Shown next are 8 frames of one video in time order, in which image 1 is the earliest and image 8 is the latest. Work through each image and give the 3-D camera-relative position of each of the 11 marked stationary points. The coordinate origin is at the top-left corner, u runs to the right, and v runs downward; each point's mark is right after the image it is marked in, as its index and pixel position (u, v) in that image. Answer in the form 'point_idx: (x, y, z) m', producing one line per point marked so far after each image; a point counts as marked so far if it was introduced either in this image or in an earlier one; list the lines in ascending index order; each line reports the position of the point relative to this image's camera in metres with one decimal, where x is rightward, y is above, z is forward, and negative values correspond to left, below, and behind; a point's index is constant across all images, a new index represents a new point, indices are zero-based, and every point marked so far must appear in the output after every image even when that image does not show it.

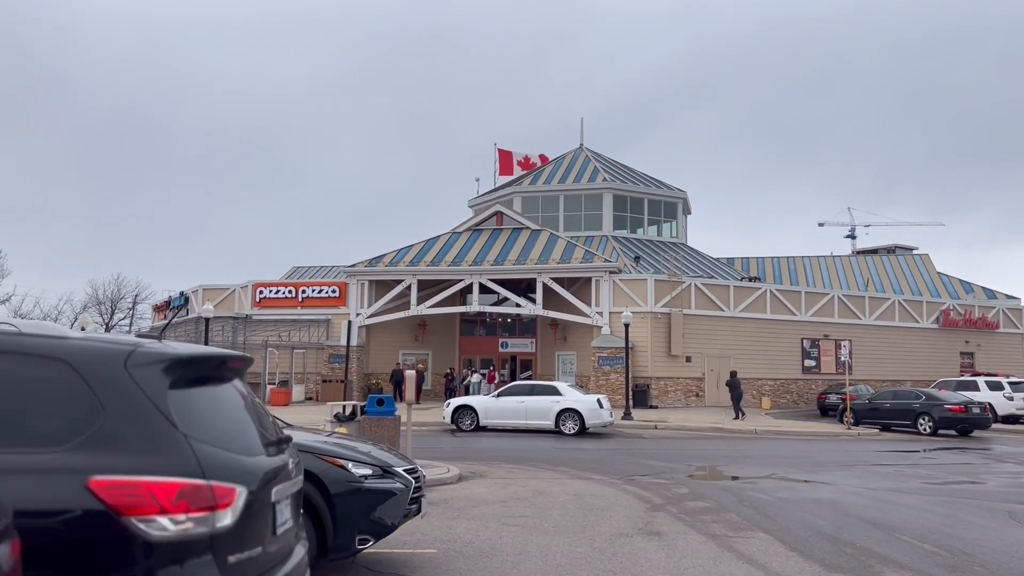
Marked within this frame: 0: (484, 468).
0: (-0.5, -3.1, +14.2) m
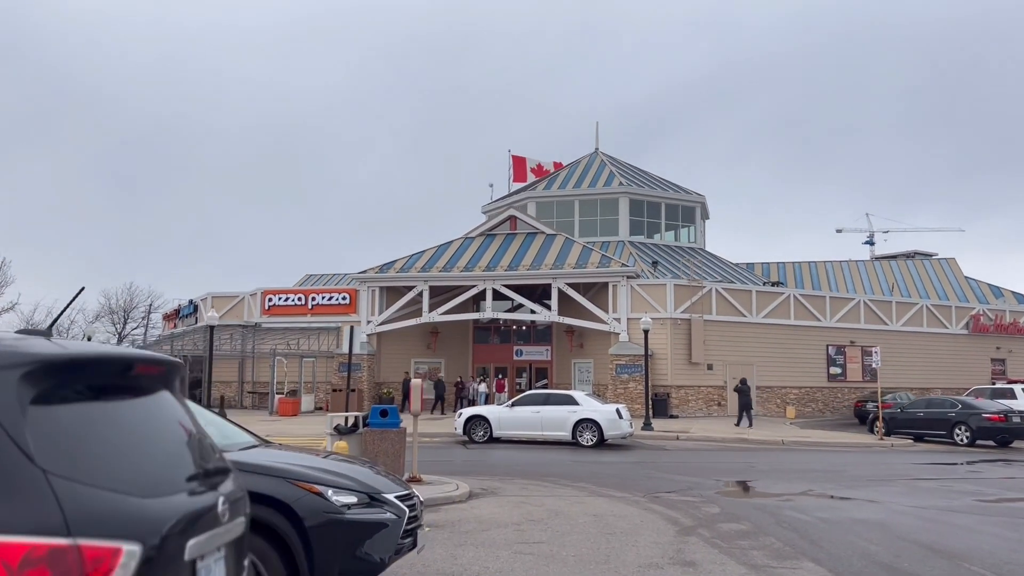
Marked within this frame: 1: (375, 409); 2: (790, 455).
0: (-0.2, -3.1, +13.2) m
1: (-2.0, -1.8, +12.2) m
2: (+6.6, -4.0, +19.9) m
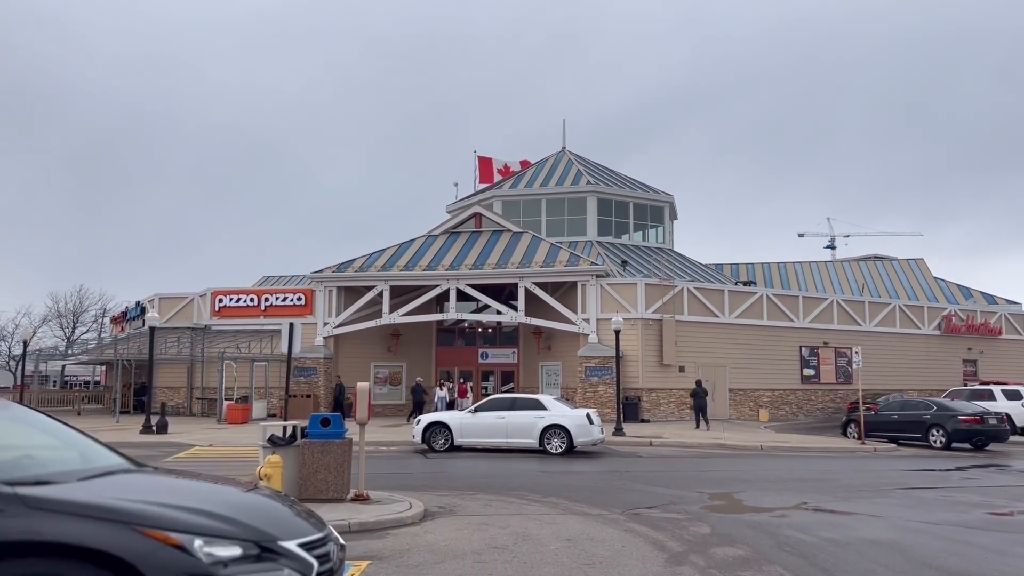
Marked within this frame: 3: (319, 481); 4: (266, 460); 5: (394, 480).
0: (-0.8, -3.0, +11.7) m
1: (-2.5, -1.7, +10.6) m
2: (+5.8, -3.9, +18.6) m
3: (-2.4, -2.4, +10.4) m
4: (-2.9, -2.1, +10.0) m
5: (-2.0, -3.2, +13.6) m
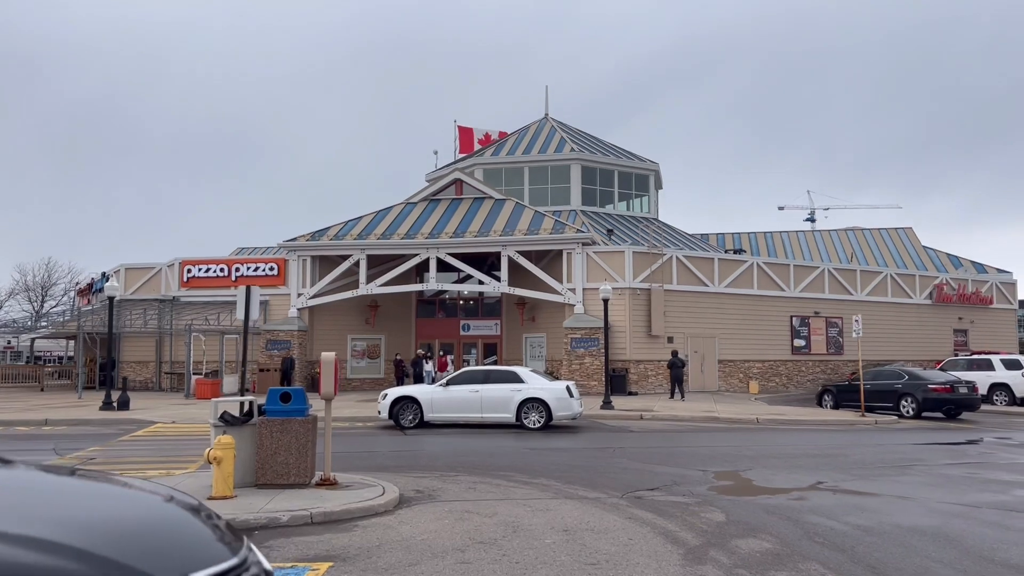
0: (-1.0, -2.5, +10.5) m
1: (-2.7, -1.2, +9.3) m
2: (+5.5, -3.1, +17.6) m
3: (-2.6, -1.9, +9.1) m
4: (-3.1, -1.6, +8.7) m
5: (-2.2, -2.6, +12.4) m
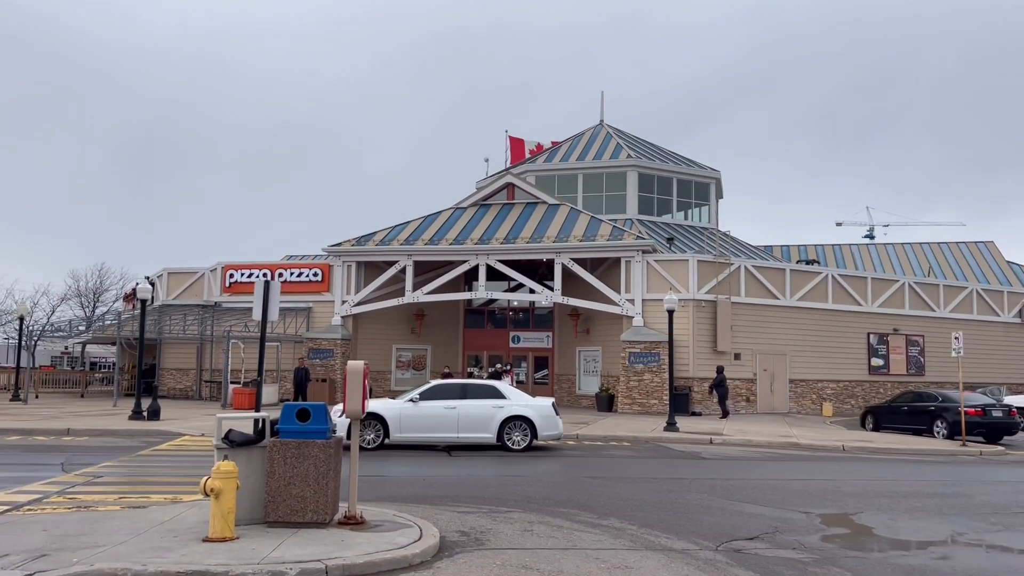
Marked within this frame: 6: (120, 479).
0: (-0.3, -2.4, +8.7) m
1: (-2.1, -1.1, +7.7) m
2: (+6.5, -3.3, +15.4) m
3: (-2.0, -1.9, +7.4) m
4: (-2.5, -1.5, +7.0) m
5: (-1.4, -2.6, +10.6) m
6: (-5.4, -2.6, +11.6) m
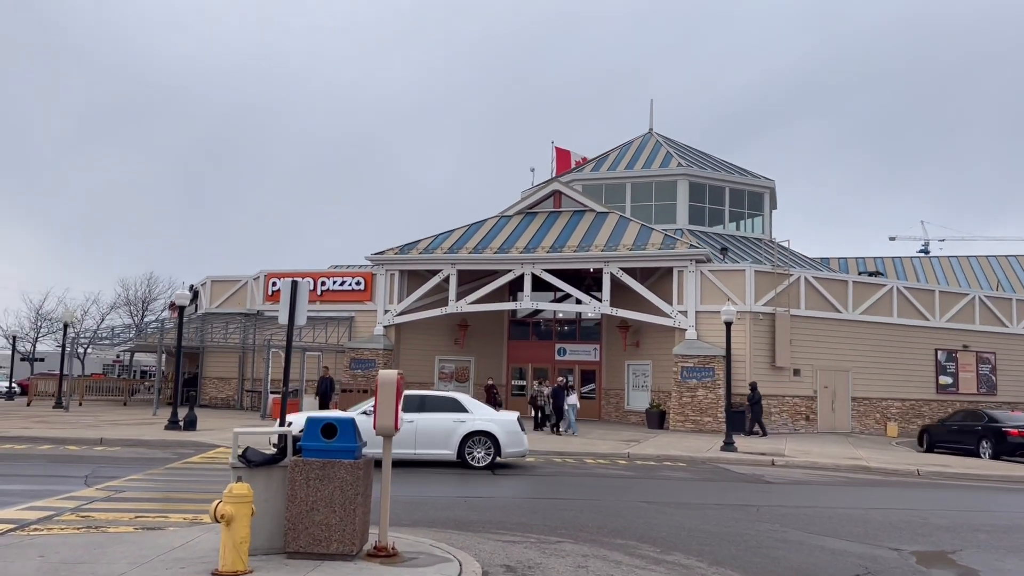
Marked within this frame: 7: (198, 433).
0: (+0.2, -2.5, +7.7) m
1: (-1.6, -1.1, +6.8) m
2: (+7.4, -3.5, +14.0) m
3: (-1.6, -1.9, +6.5) m
4: (-2.1, -1.5, +6.1) m
5: (-0.8, -2.6, +9.7) m
6: (-4.8, -2.7, +10.8) m
7: (-7.4, -3.4, +19.7) m
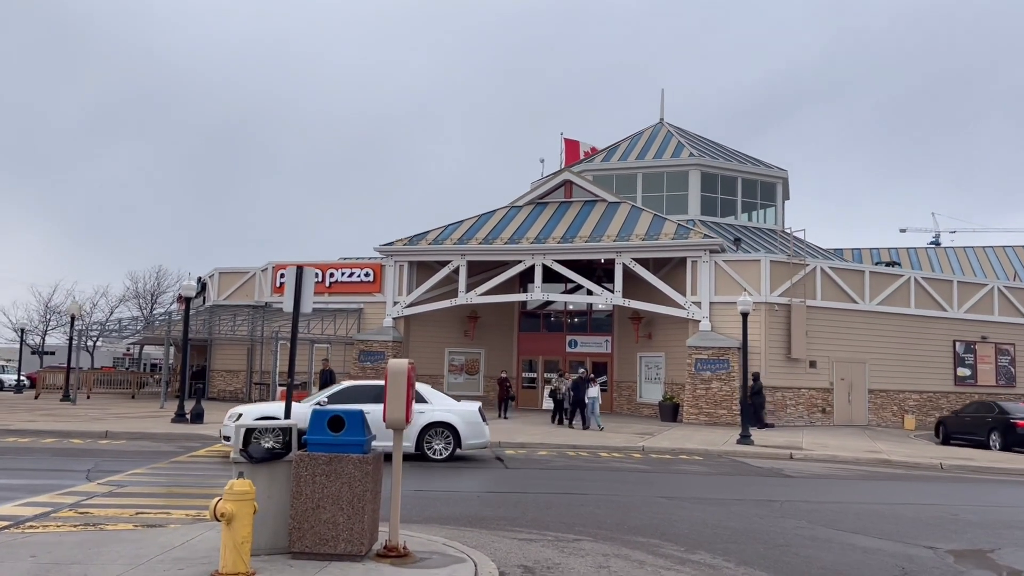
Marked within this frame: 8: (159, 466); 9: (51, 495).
0: (+0.3, -2.3, +7.3) m
1: (-1.5, -1.0, +6.4) m
2: (+7.6, -3.3, +13.6) m
3: (-1.4, -1.8, +6.2) m
4: (-2.0, -1.4, +5.8) m
5: (-0.6, -2.5, +9.3) m
6: (-4.6, -2.5, +10.5) m
7: (-7.2, -3.2, +19.4) m
8: (-5.5, -2.8, +13.0) m
9: (-5.4, -2.4, +9.7) m
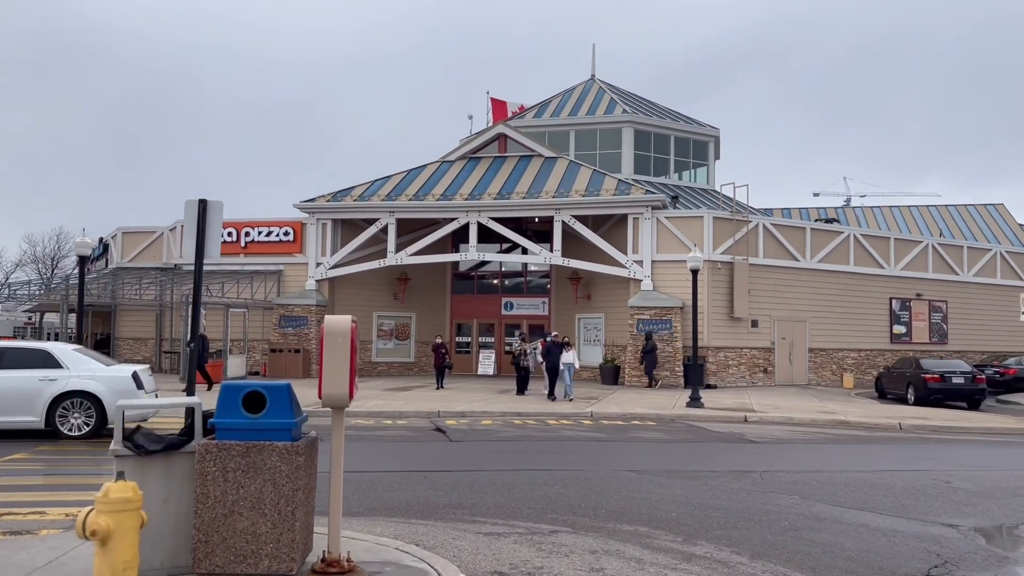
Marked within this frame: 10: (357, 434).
0: (+0.1, -1.9, +5.9) m
1: (-1.6, -0.6, +4.8) m
2: (+6.7, -2.5, +12.9) m
3: (-1.5, -1.4, +4.6) m
4: (-2.1, -1.0, +4.2) m
5: (-1.1, -2.0, +7.9) m
6: (-5.1, -2.0, +8.7) m
7: (-8.5, -2.3, +17.4) m
8: (-6.2, -2.2, +11.1) m
9: (-5.8, -1.9, +7.9) m
10: (-2.4, -2.4, +13.8) m
